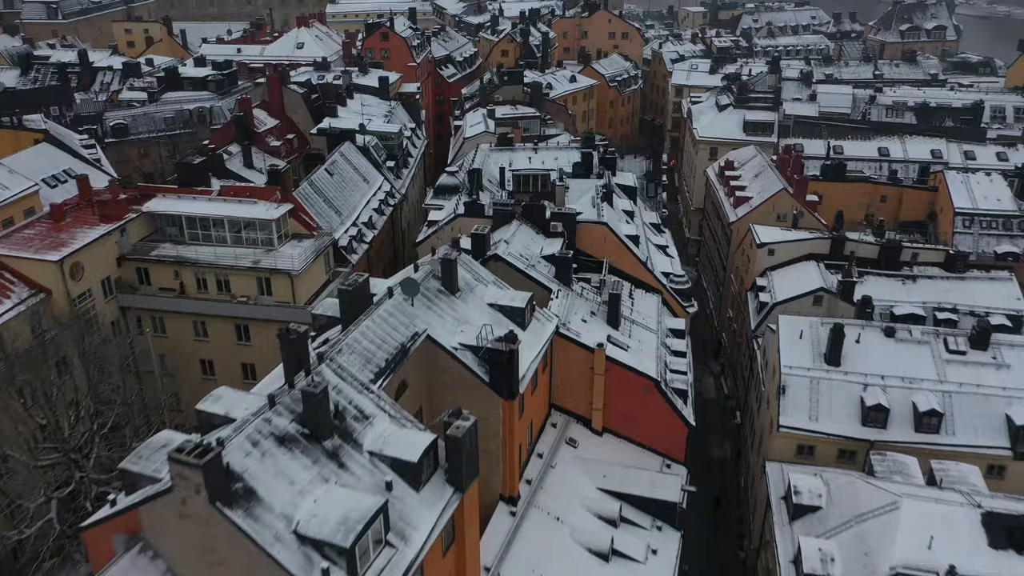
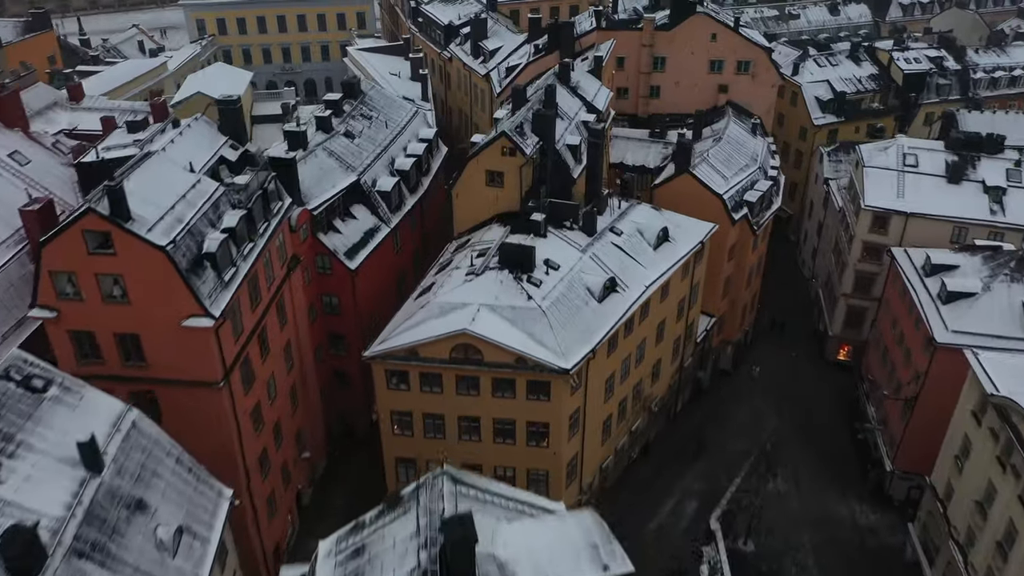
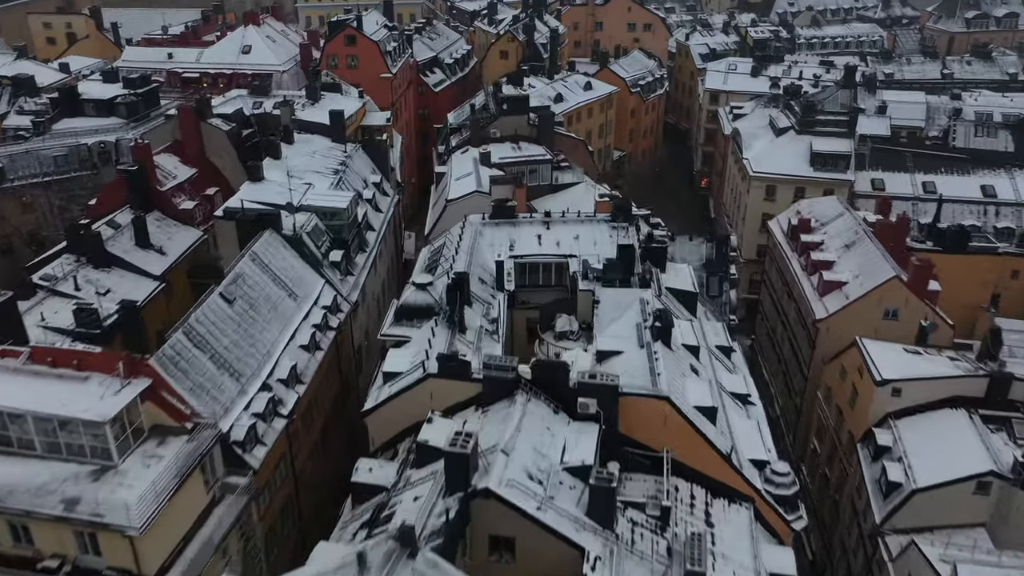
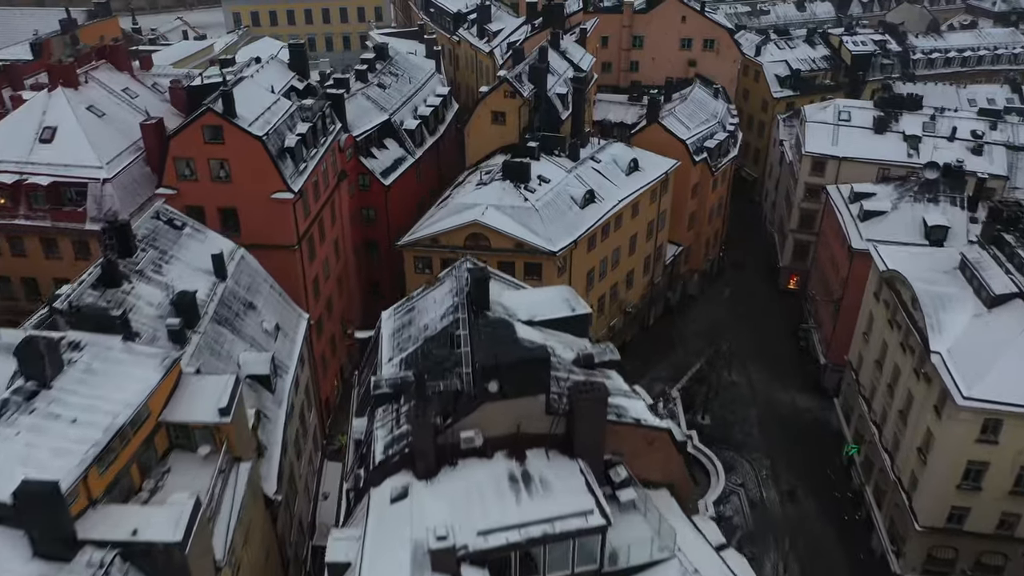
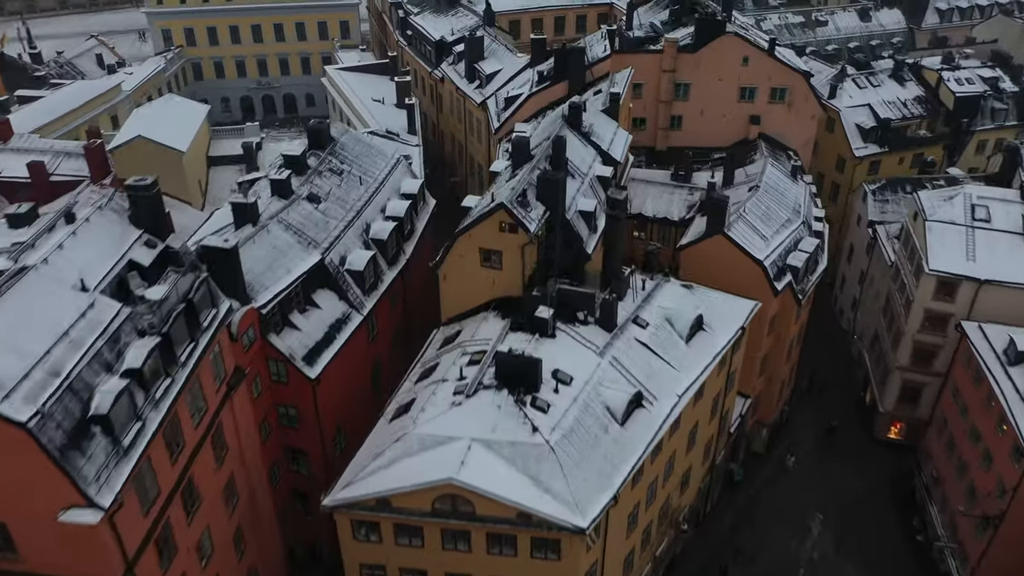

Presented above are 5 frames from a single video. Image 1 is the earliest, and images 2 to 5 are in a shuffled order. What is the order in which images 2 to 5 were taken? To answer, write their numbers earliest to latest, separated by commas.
3, 4, 2, 5
